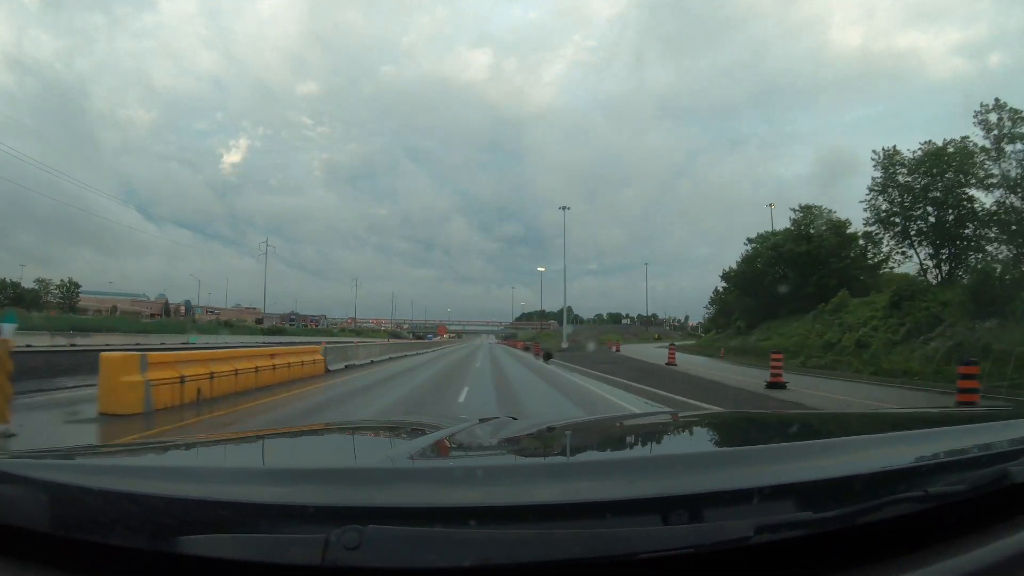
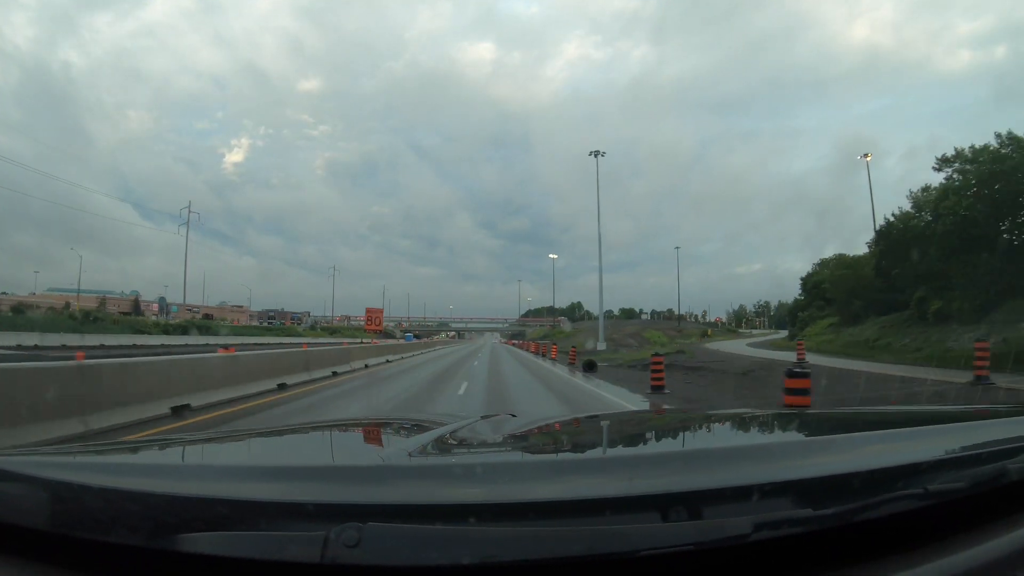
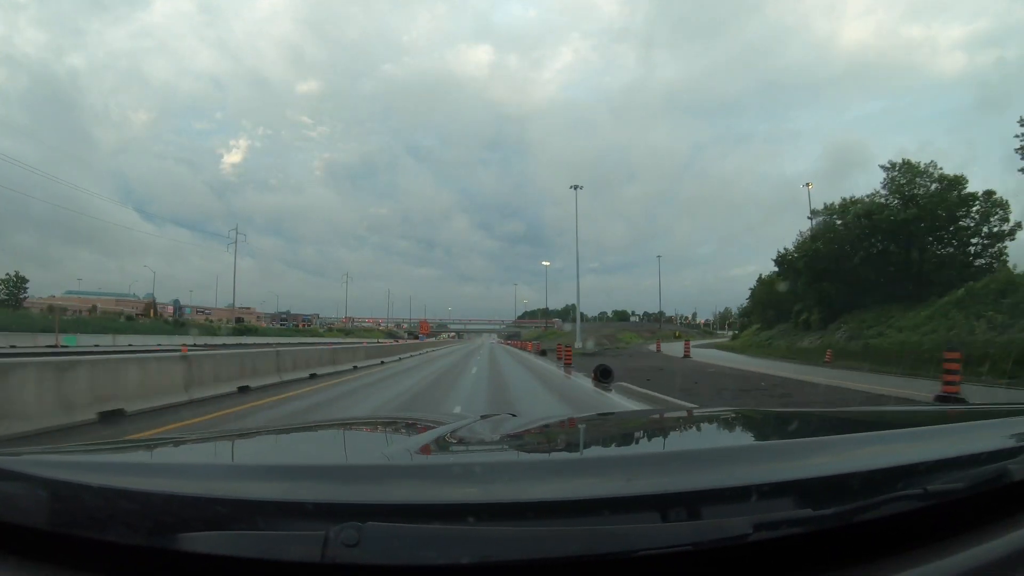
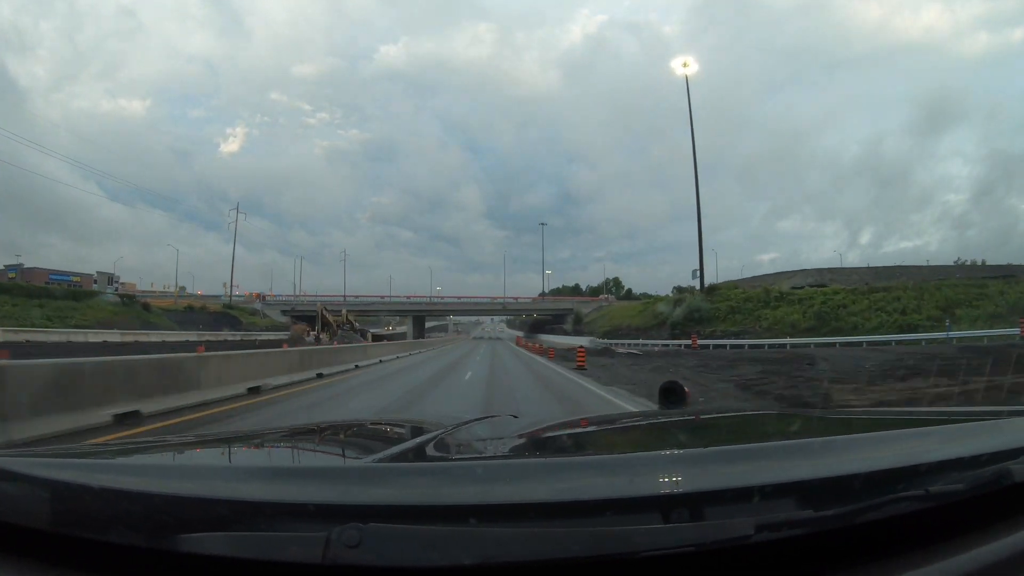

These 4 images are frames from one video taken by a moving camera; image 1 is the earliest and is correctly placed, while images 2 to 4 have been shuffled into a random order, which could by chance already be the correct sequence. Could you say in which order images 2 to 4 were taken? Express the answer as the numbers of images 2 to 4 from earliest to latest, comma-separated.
3, 2, 4
